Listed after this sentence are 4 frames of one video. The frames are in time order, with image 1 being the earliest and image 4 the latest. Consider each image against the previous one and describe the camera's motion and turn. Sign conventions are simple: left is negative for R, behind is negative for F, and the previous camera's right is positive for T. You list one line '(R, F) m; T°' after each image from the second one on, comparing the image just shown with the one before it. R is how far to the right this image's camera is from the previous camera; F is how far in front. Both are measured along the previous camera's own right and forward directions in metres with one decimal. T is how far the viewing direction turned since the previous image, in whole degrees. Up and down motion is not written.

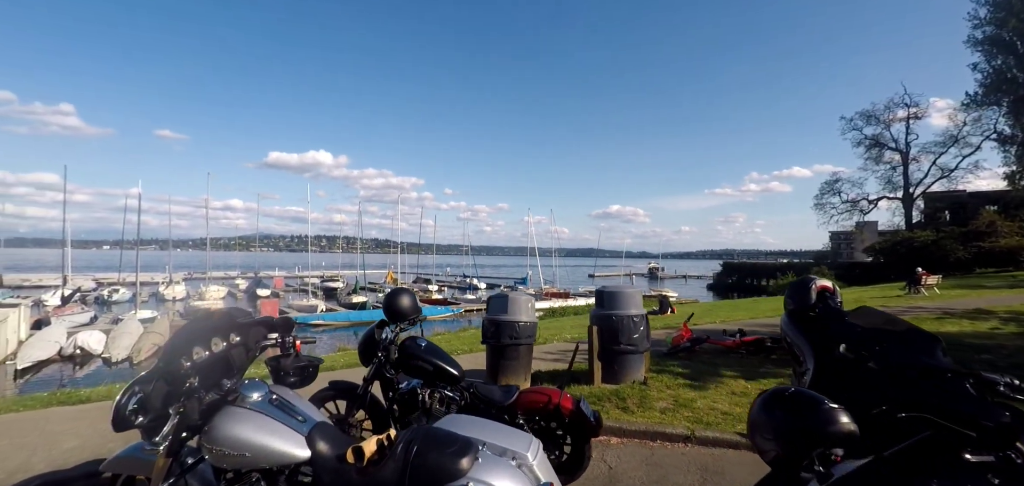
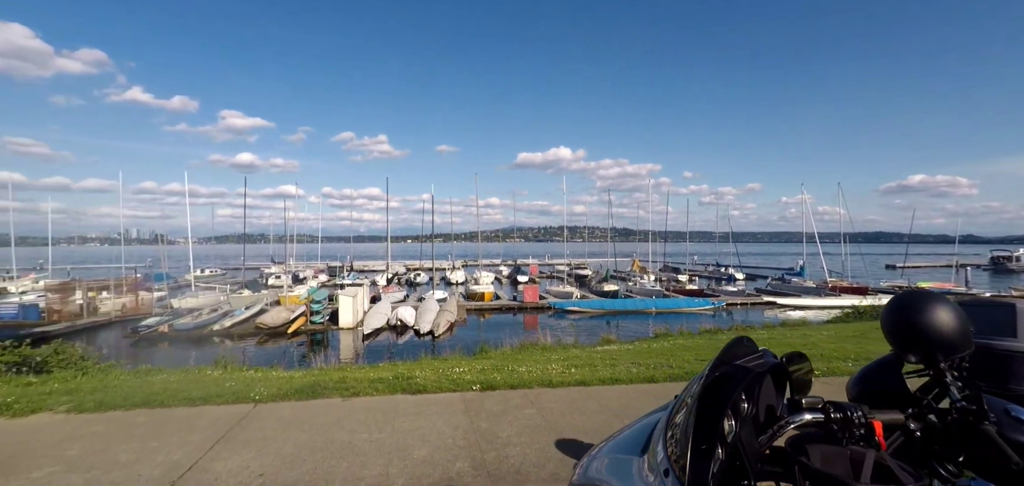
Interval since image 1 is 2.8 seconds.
(-1.2, +1.1) m; -28°
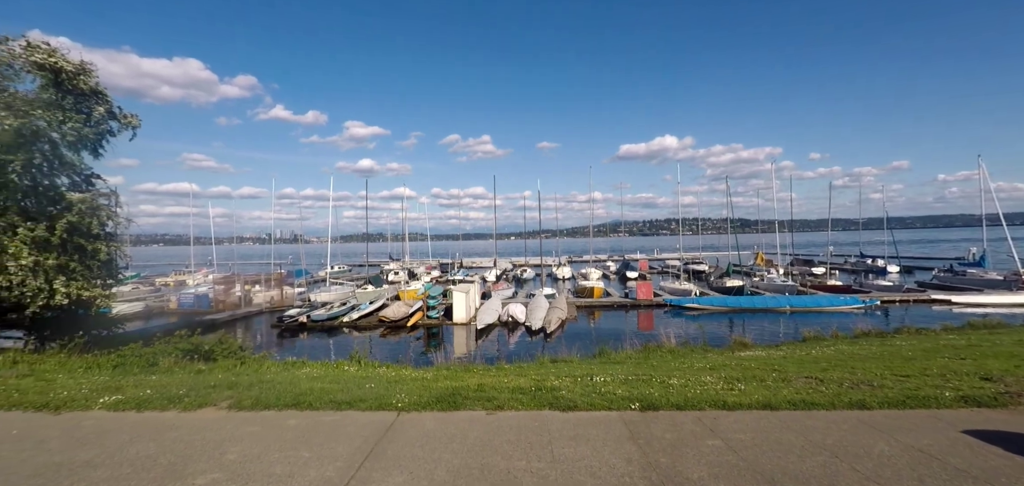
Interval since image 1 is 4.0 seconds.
(-0.5, +0.6) m; -12°
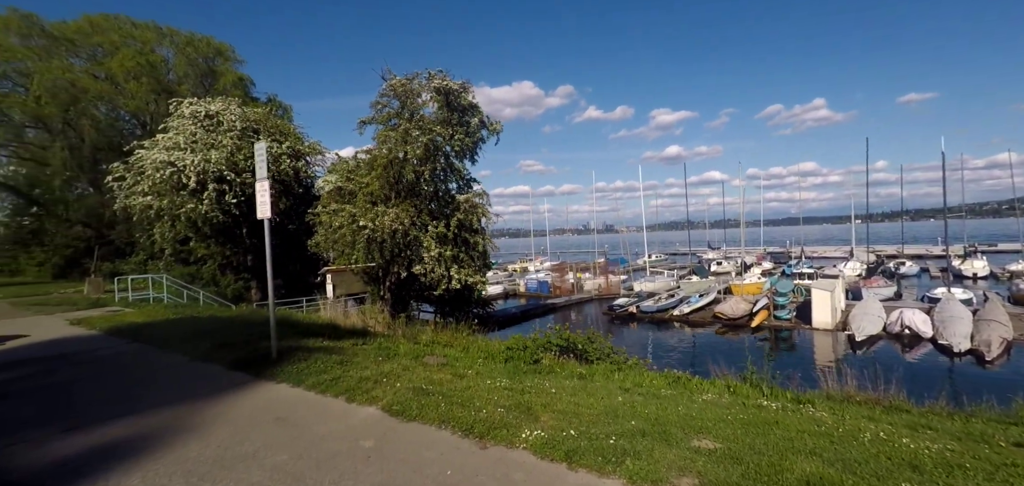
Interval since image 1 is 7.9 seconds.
(-2.0, +1.8) m; -35°
